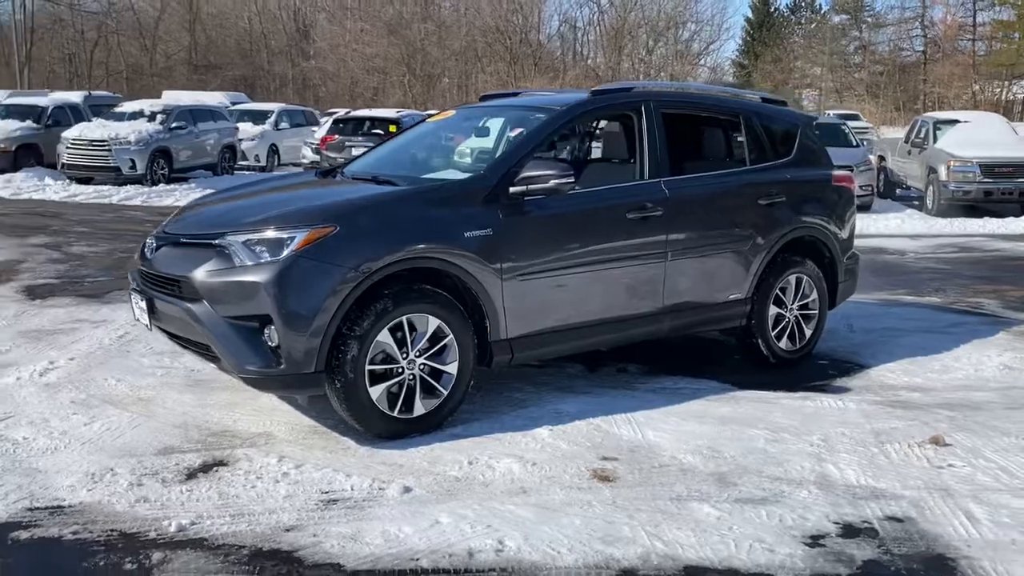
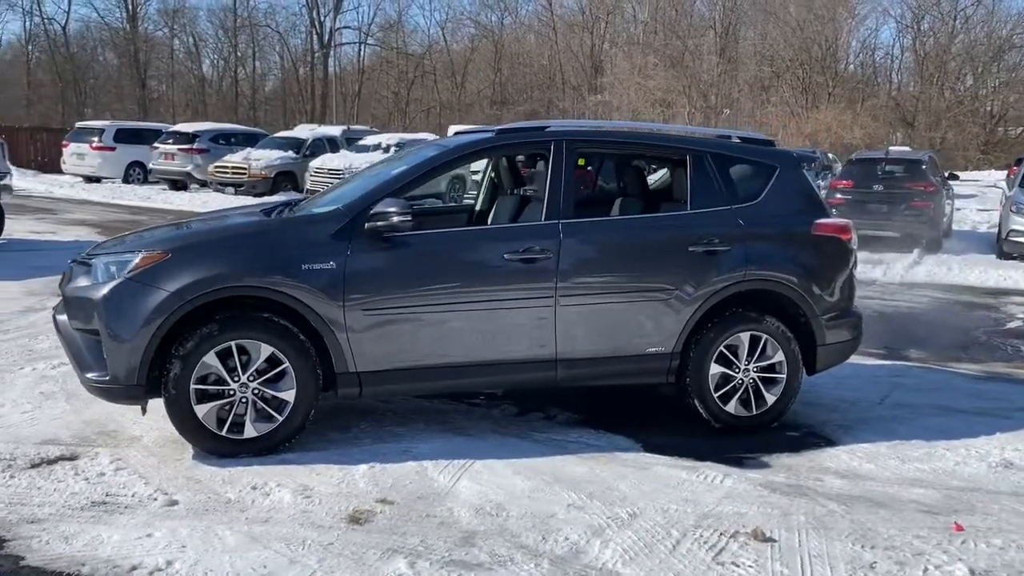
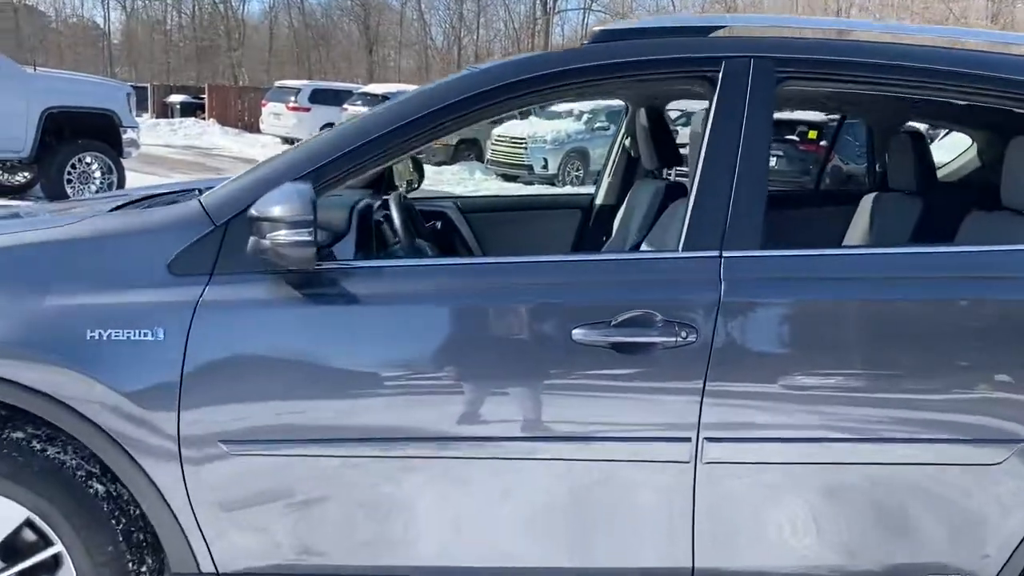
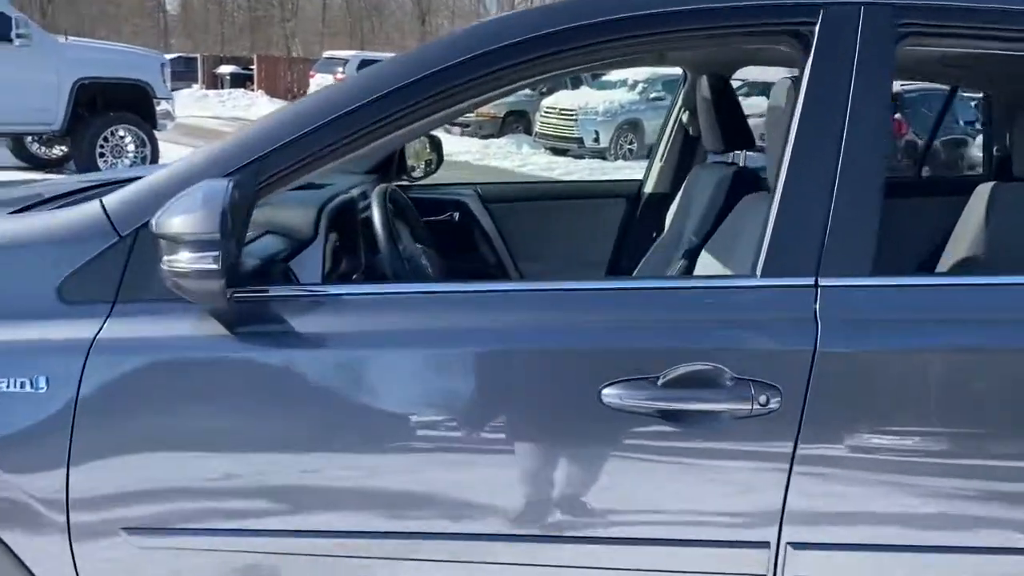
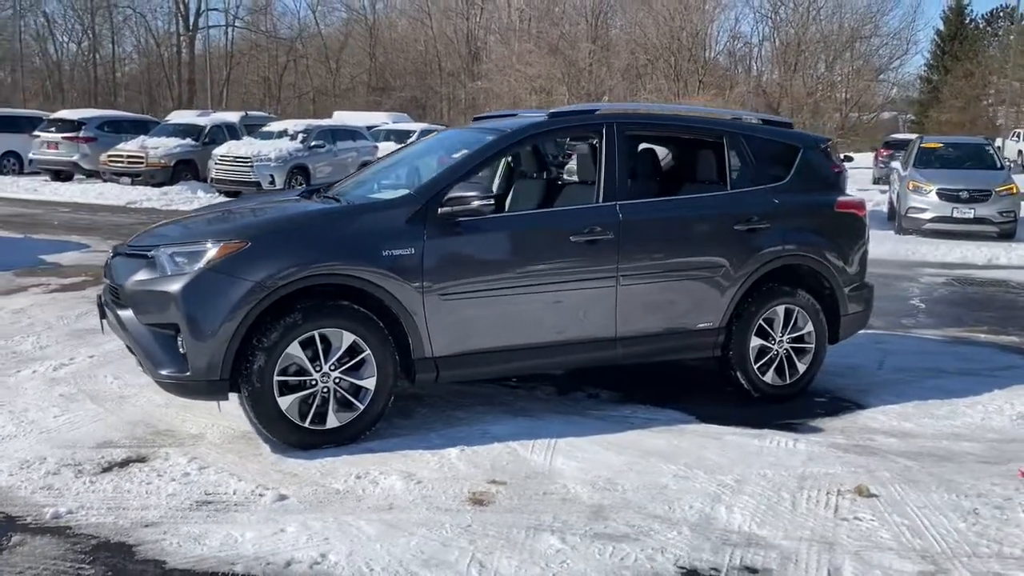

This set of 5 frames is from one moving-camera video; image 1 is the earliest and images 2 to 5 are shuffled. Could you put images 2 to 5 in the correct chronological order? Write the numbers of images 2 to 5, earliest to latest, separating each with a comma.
5, 2, 3, 4
